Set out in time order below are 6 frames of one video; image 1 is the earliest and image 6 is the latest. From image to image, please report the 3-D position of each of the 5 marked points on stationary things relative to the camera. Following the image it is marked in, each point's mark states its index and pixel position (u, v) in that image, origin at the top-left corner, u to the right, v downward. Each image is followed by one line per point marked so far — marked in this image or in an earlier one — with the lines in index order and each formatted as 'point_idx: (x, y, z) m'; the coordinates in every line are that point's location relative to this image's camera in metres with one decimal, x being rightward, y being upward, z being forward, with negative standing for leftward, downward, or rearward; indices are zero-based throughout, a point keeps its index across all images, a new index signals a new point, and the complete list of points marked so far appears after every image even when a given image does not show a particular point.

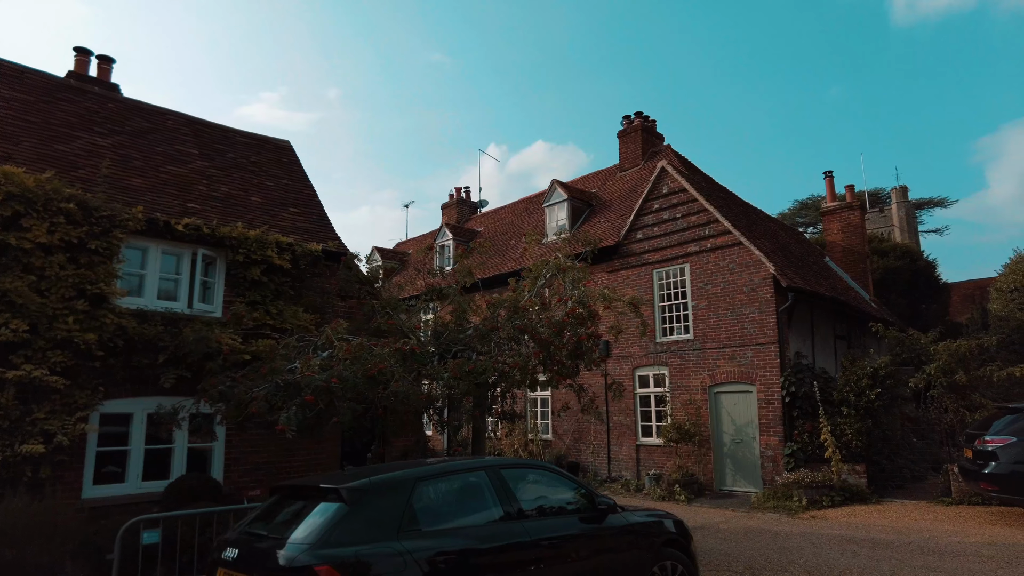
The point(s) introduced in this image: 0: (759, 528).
0: (+3.8, -3.7, +9.8) m
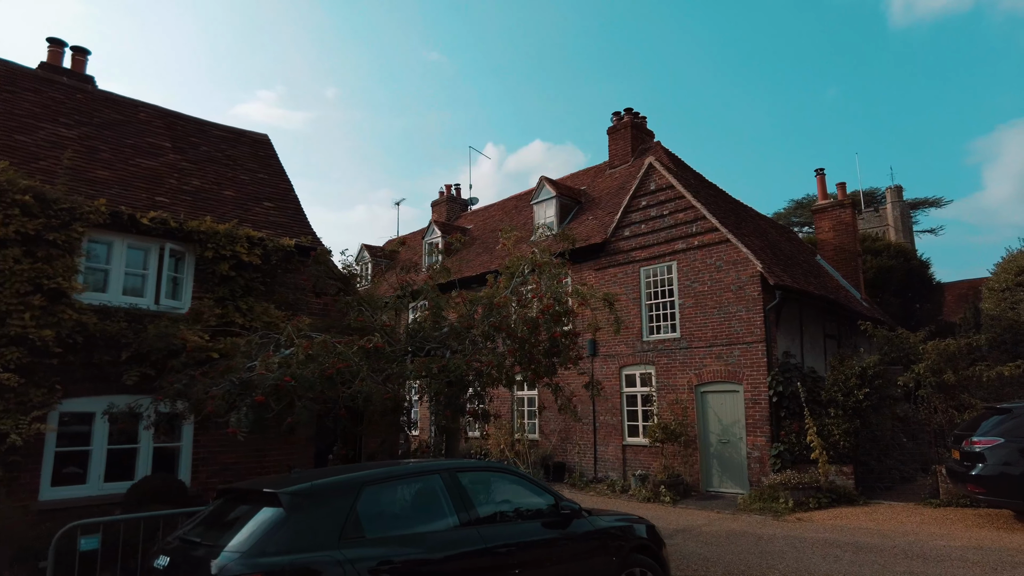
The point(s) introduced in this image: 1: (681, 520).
0: (+3.4, -3.6, +9.6) m
1: (+2.8, -3.8, +10.5) m
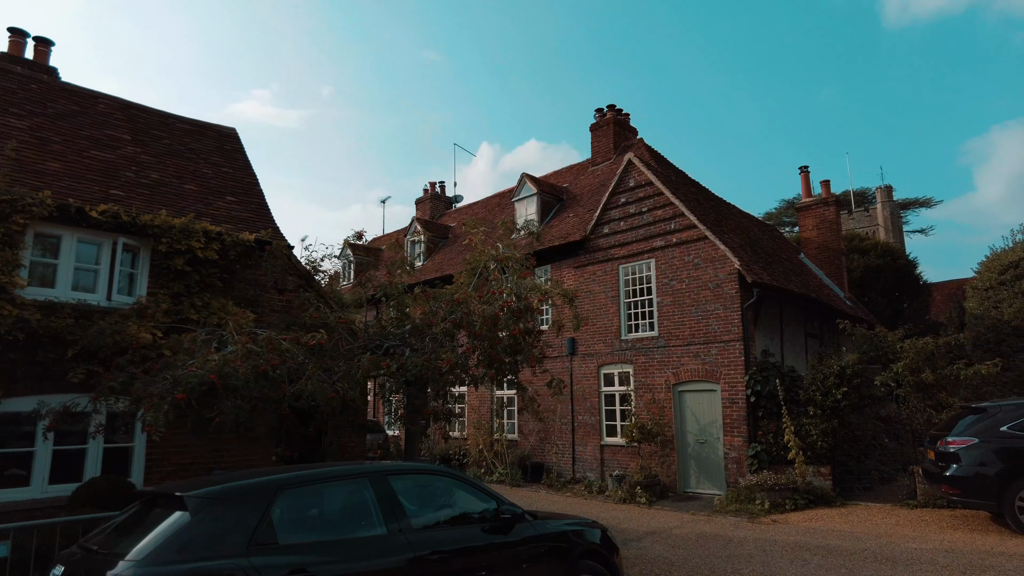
0: (+2.9, -3.6, +9.4) m
1: (+2.3, -3.8, +10.3) m
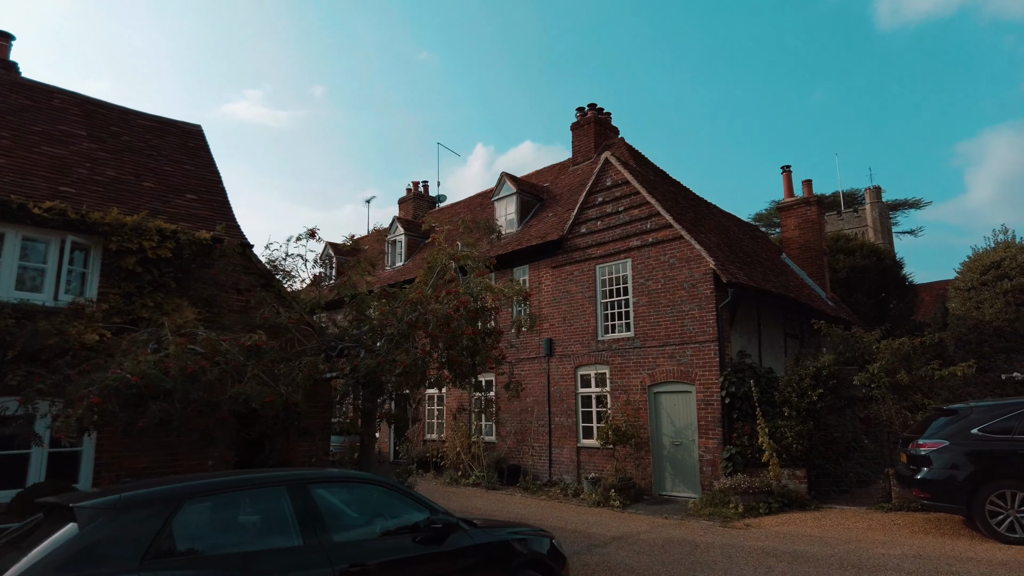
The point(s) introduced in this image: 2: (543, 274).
0: (+2.4, -3.6, +9.2) m
1: (+1.8, -3.7, +10.1) m
2: (+0.8, +0.3, +15.9) m
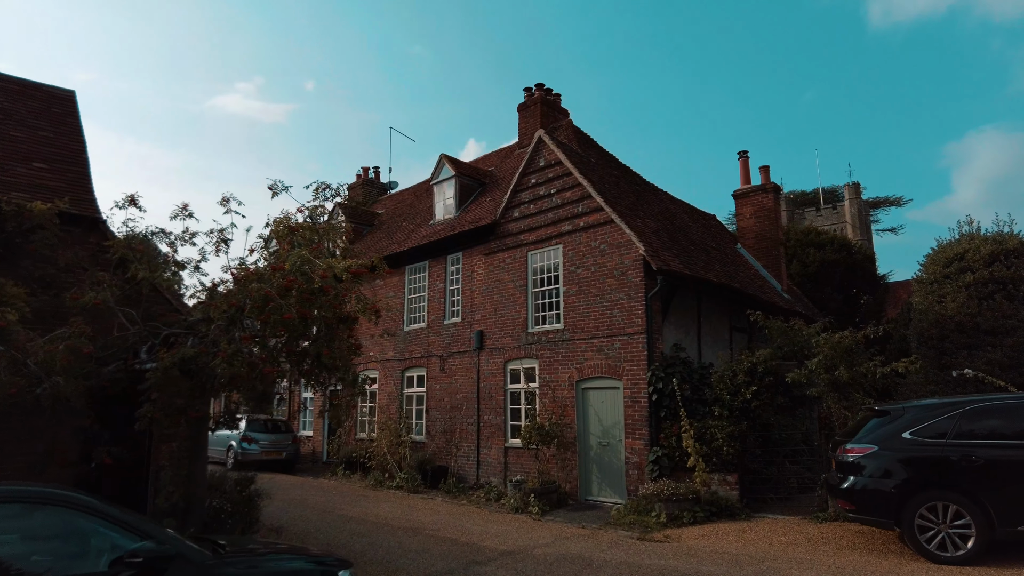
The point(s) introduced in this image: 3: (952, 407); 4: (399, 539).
0: (+0.9, -3.4, +8.2) m
1: (+0.2, -3.5, +9.1) m
2: (-0.8, +0.6, +14.8) m
3: (+5.1, -1.4, +7.4) m
4: (-1.6, -3.5, +8.8) m
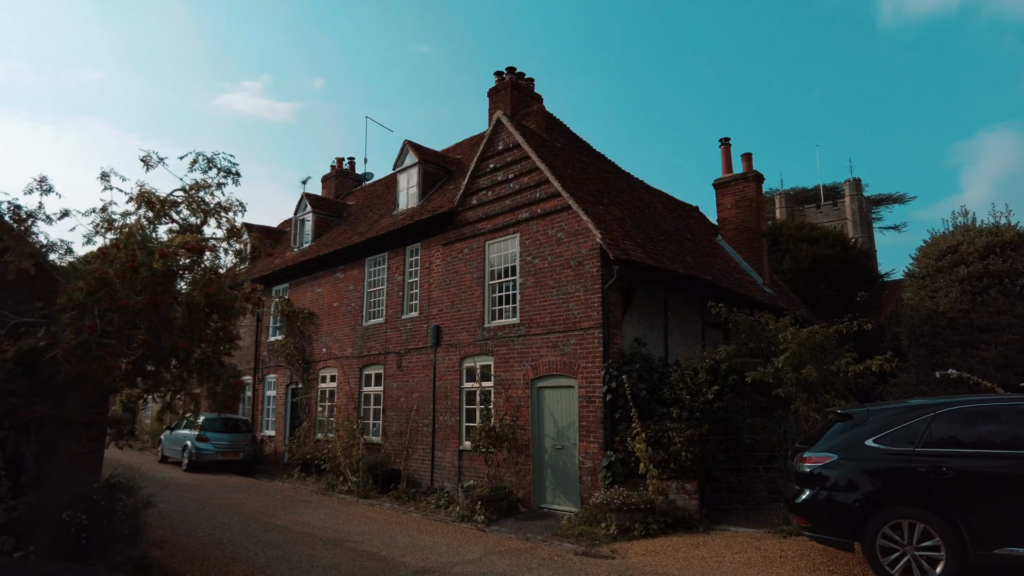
0: (0.0, -3.2, +7.3) m
1: (-0.7, -3.4, +8.2) m
2: (-1.7, +0.8, +13.9) m
3: (+4.2, -1.2, +6.5) m
4: (-2.5, -3.3, +8.0) m
